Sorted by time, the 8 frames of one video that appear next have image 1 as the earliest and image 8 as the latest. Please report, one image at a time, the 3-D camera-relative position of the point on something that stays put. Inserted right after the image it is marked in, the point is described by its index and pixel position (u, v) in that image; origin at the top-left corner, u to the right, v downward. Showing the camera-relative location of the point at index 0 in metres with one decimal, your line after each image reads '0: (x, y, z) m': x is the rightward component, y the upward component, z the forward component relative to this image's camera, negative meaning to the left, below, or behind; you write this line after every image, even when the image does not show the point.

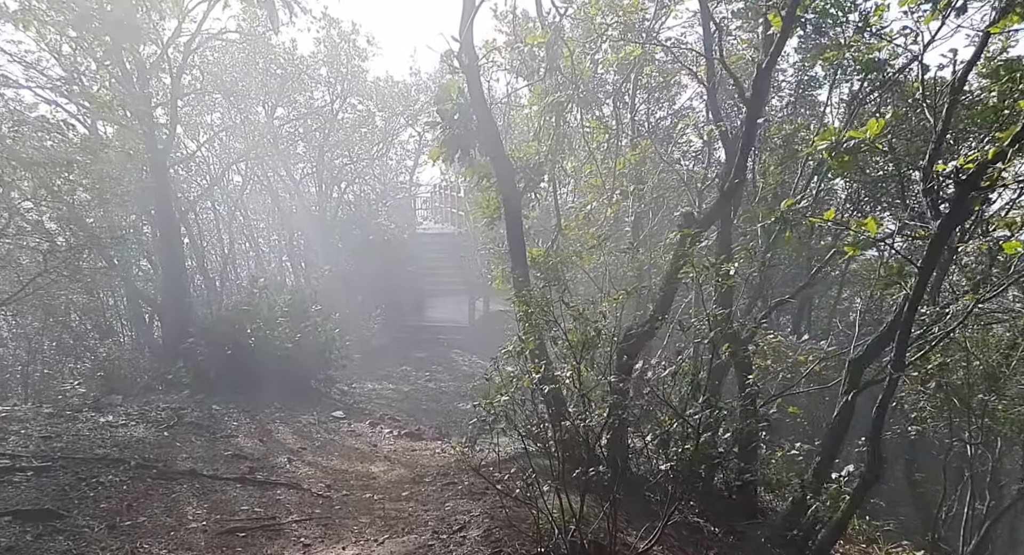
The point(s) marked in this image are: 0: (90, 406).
0: (-3.8, -1.2, +6.1) m
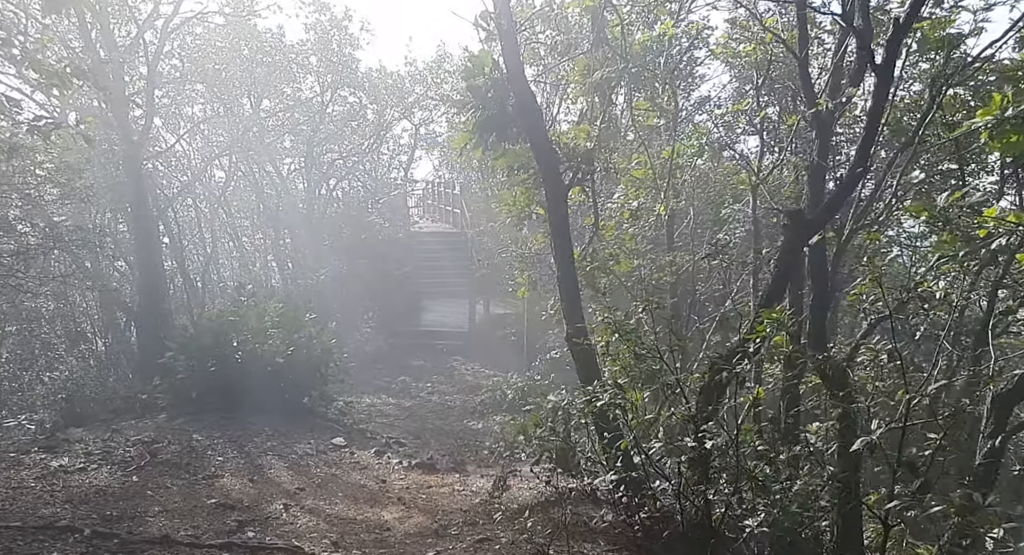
0: (-3.6, -1.2, +5.1) m
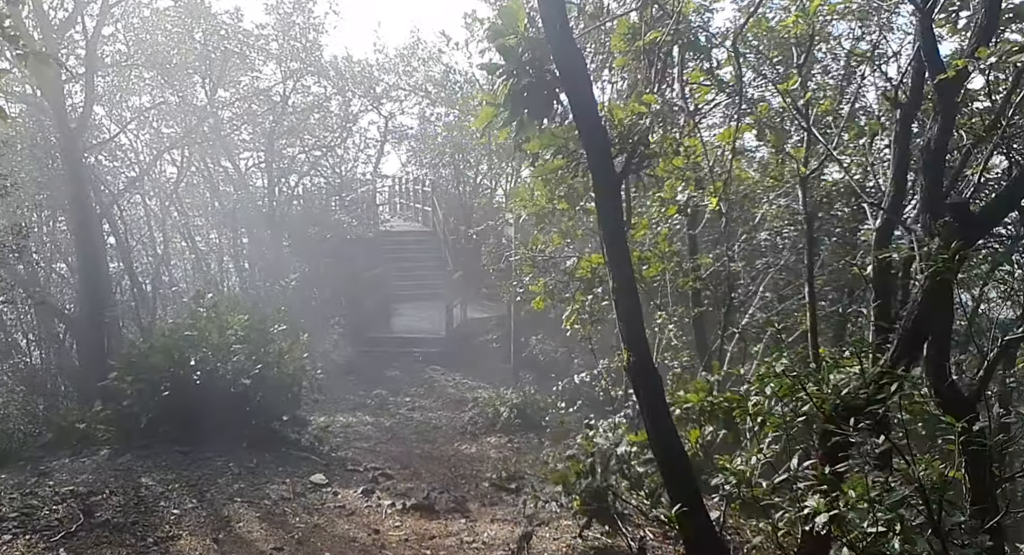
0: (-3.4, -1.3, +4.1) m
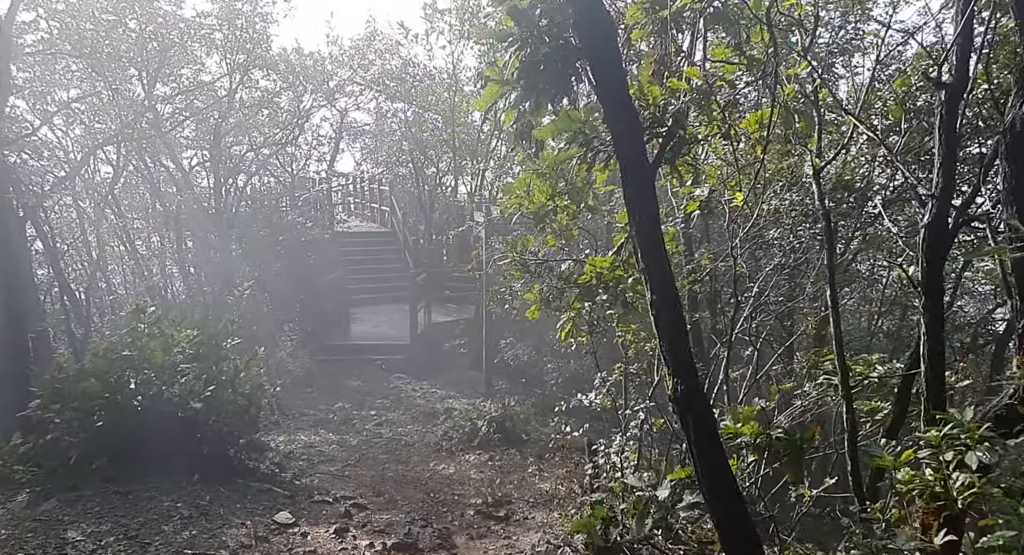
0: (-3.4, -1.4, +3.3) m
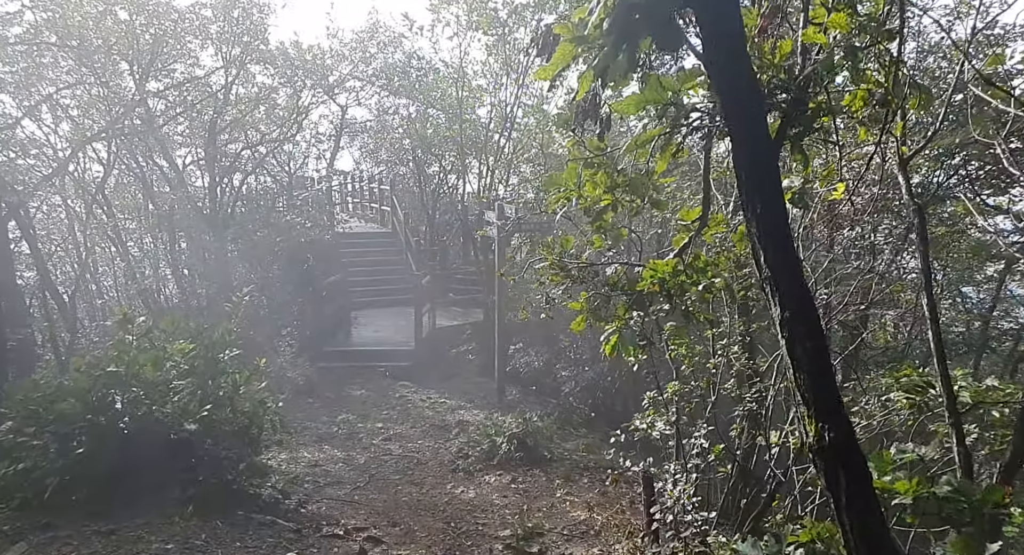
0: (-3.1, -1.5, +2.6) m
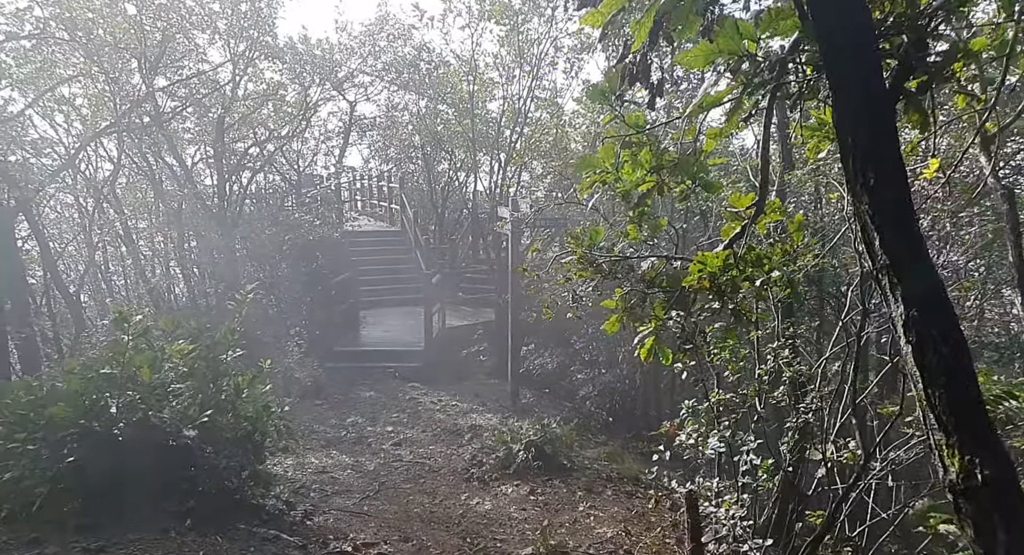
0: (-3.0, -1.4, +2.3) m
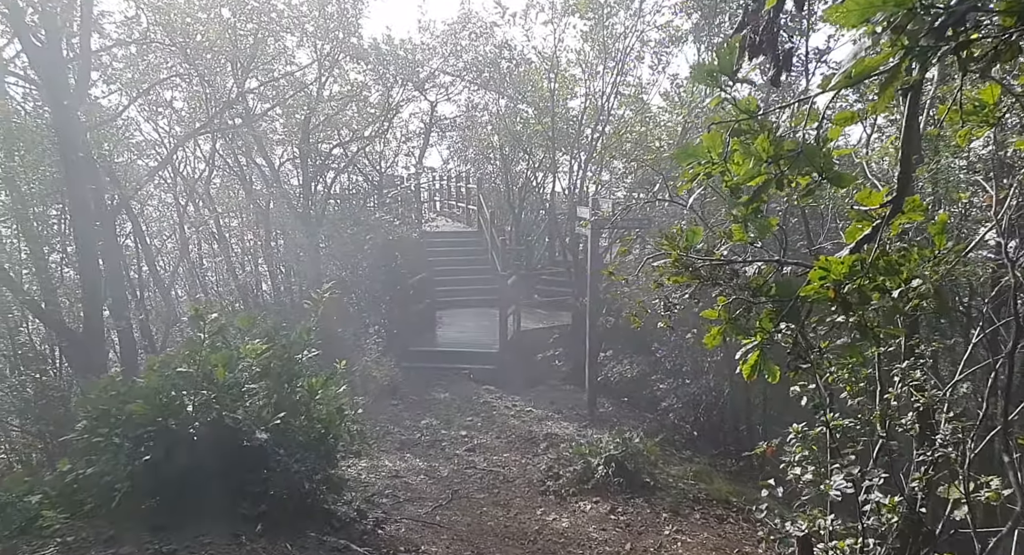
0: (-2.7, -1.4, +2.3) m
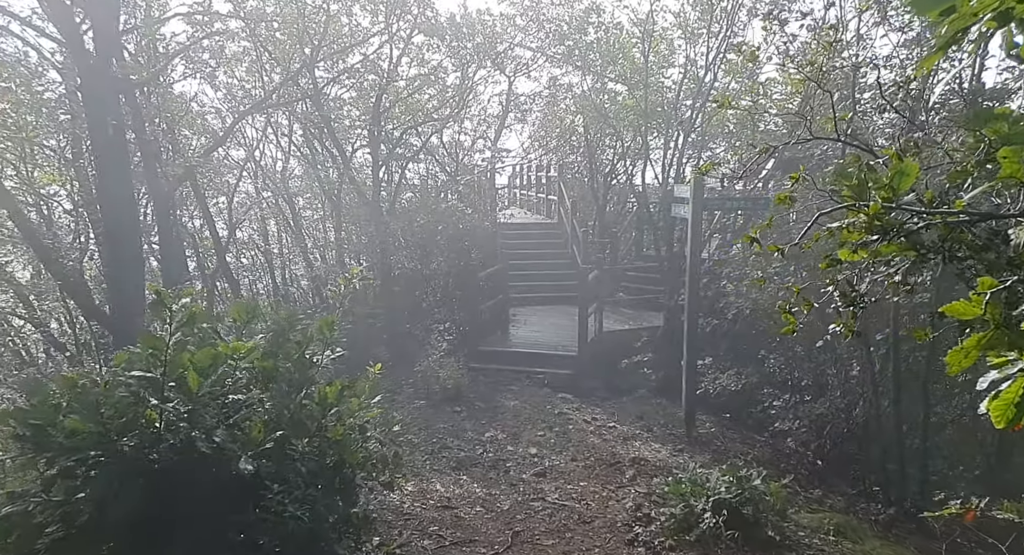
0: (-2.6, -1.2, +1.3) m
